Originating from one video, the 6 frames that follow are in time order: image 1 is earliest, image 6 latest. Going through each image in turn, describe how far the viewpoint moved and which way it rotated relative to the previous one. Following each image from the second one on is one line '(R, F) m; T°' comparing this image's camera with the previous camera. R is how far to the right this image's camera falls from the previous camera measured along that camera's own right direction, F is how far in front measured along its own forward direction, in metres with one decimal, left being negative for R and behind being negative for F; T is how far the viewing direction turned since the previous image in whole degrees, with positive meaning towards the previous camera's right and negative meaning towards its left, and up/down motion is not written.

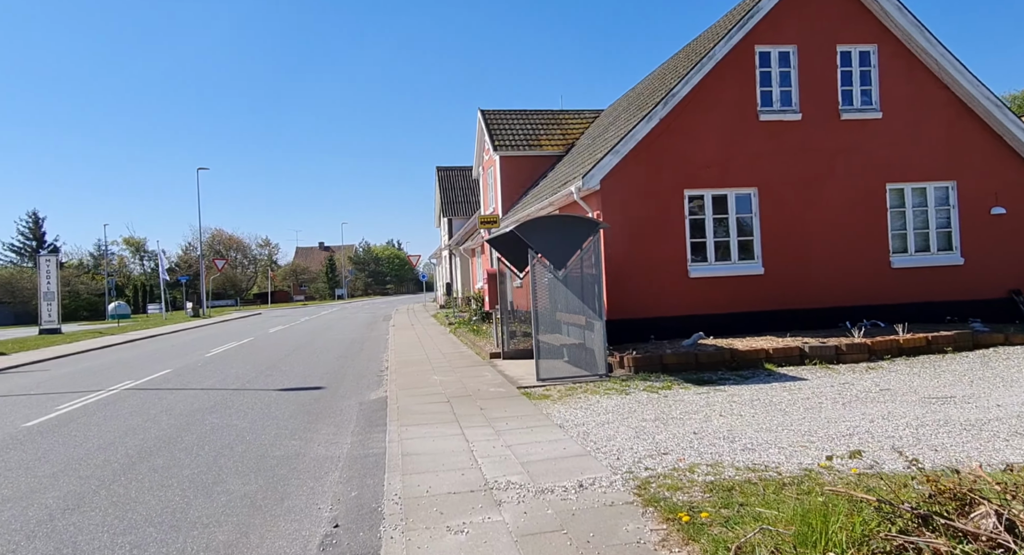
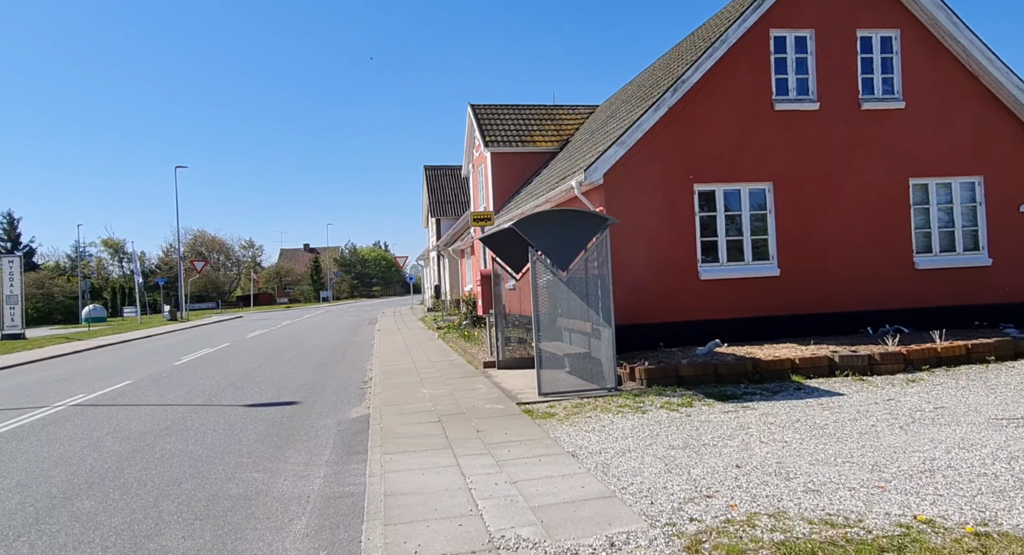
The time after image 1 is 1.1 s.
(-0.1, +1.1) m; +1°
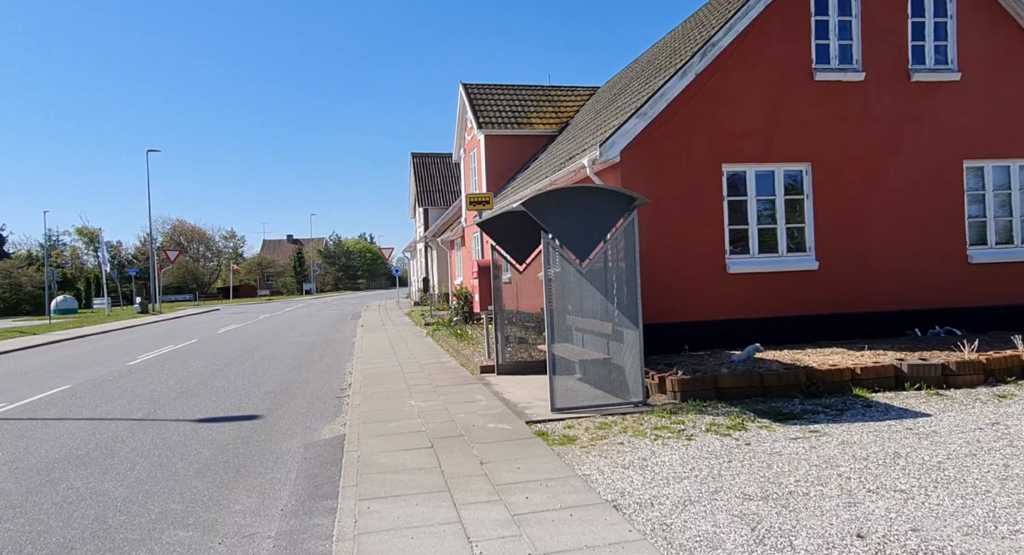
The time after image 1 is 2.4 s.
(-0.2, +1.7) m; +1°
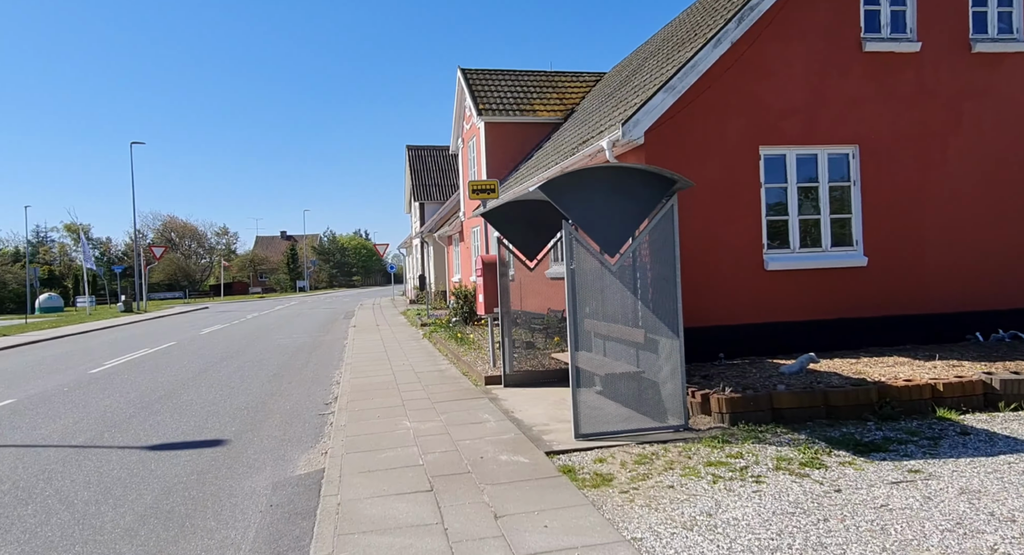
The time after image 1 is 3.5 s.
(-0.2, +1.4) m; 0°
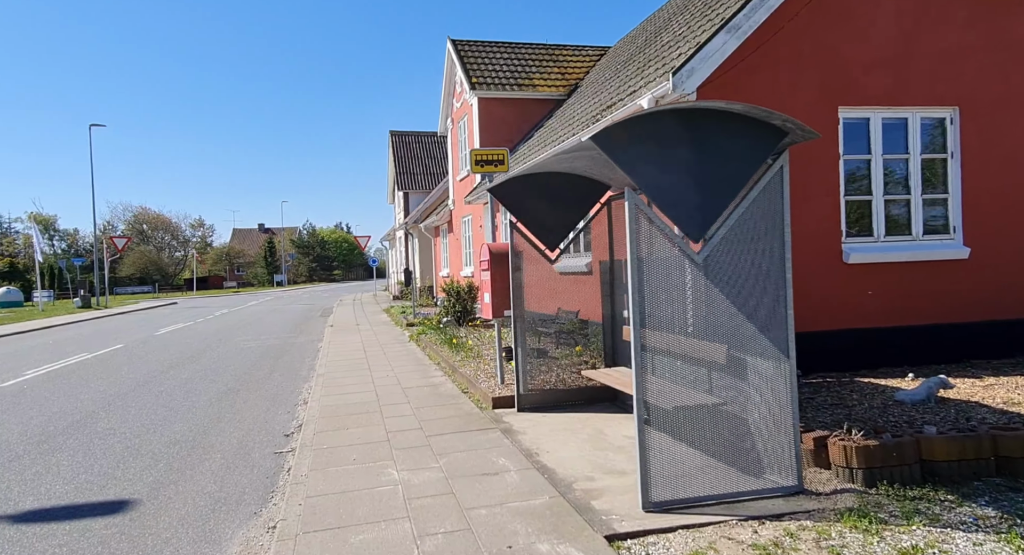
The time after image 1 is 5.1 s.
(-0.3, +2.1) m; +1°
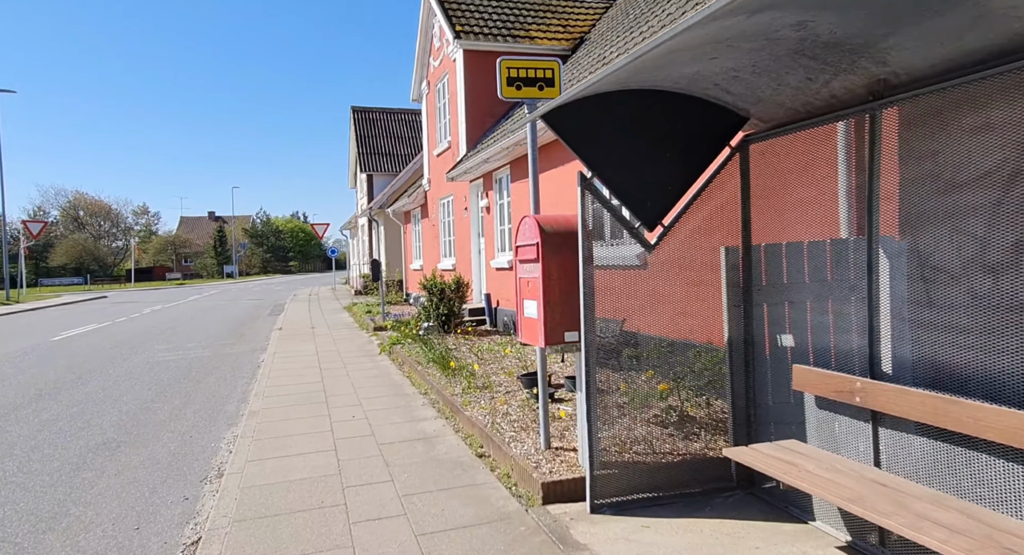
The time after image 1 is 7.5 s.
(-0.6, +3.3) m; +3°
